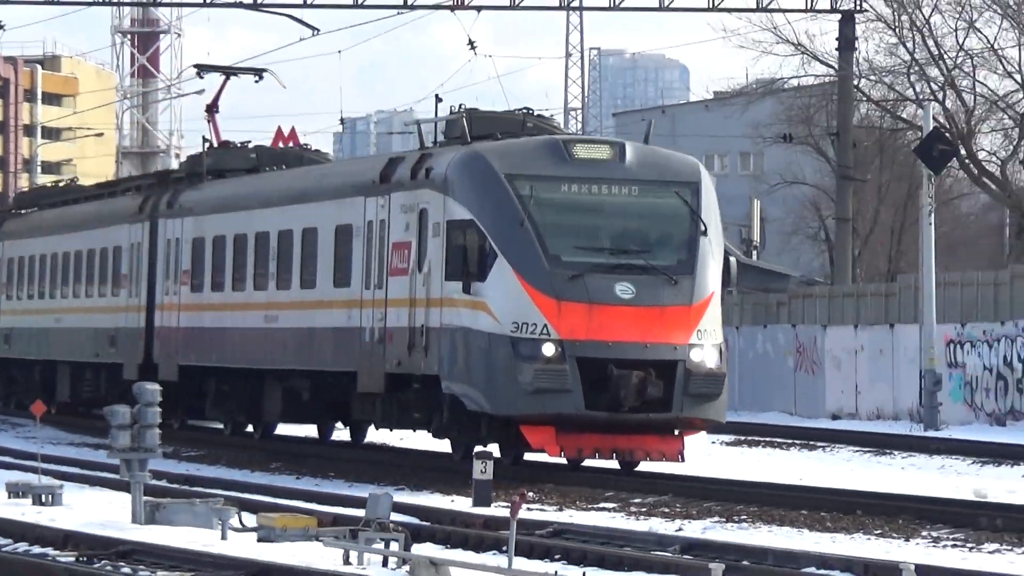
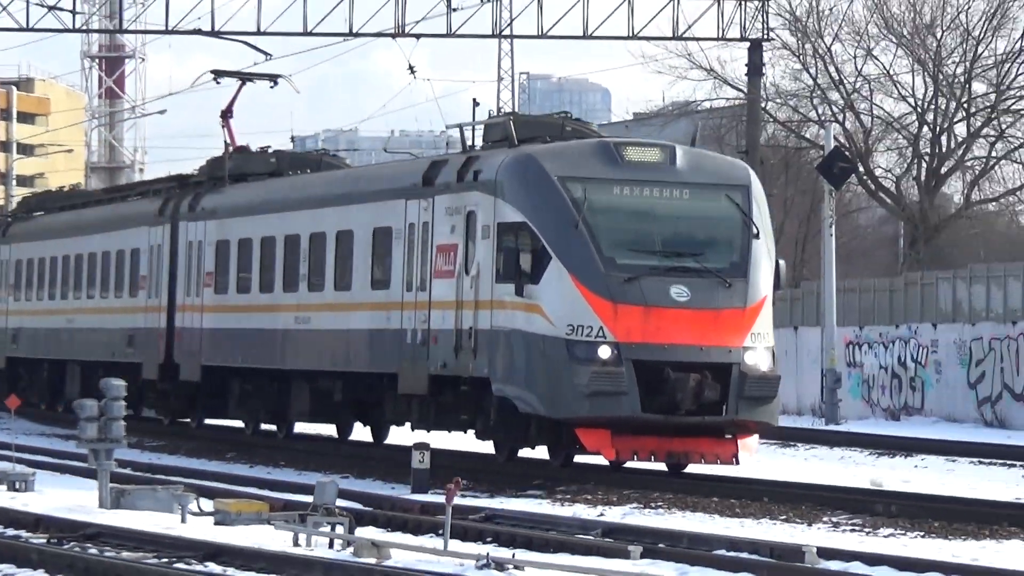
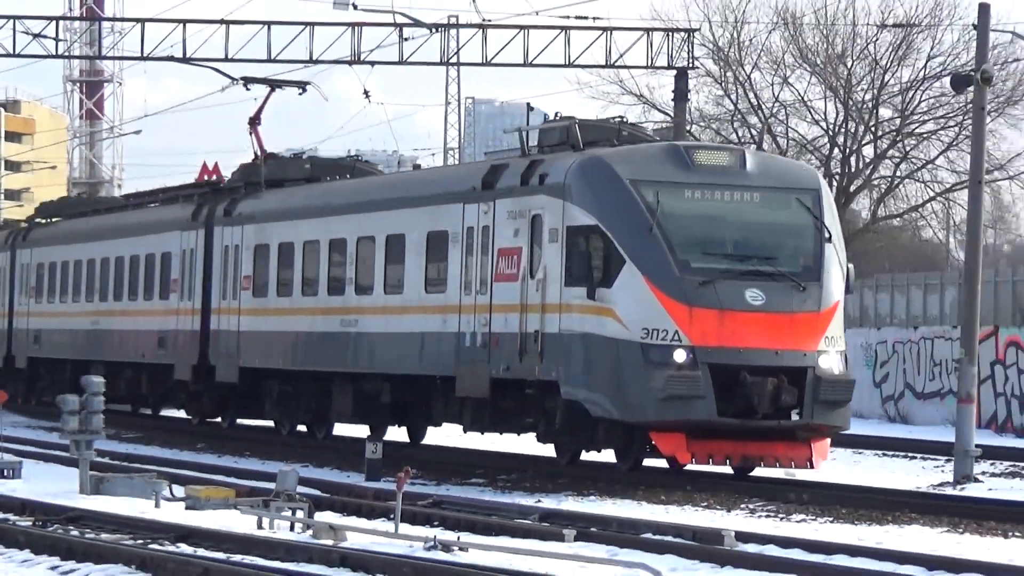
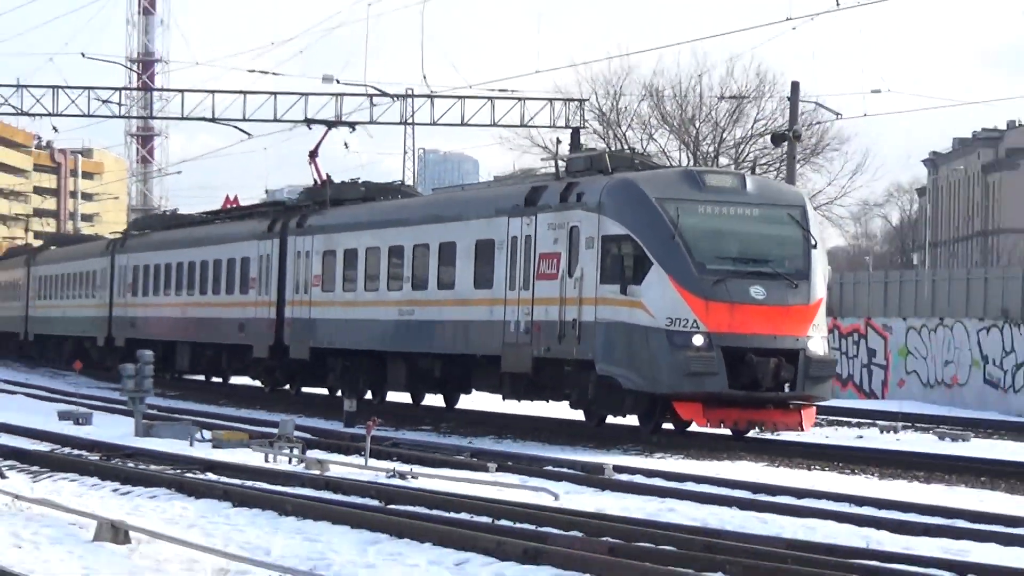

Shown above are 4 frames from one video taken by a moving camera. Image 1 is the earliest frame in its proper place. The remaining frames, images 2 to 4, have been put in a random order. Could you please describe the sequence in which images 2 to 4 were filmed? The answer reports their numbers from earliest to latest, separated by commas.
2, 3, 4
